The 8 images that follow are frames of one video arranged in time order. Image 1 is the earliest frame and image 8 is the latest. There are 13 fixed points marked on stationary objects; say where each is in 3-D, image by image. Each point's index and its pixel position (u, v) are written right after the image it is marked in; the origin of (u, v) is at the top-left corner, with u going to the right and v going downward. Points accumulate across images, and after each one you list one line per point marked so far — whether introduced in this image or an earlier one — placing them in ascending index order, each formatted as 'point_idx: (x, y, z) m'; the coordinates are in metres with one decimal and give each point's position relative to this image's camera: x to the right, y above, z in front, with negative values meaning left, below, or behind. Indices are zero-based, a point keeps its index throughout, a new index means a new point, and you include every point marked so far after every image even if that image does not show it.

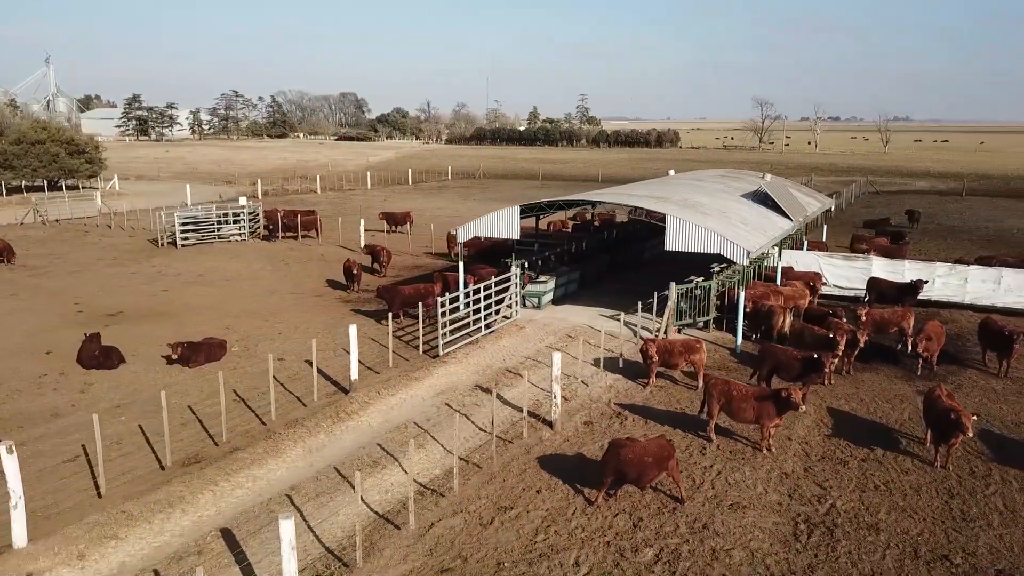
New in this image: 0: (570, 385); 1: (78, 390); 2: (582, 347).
0: (+1.0, -1.6, +13.7) m
1: (-7.1, -1.7, +13.4) m
2: (+1.4, -1.2, +15.9) m
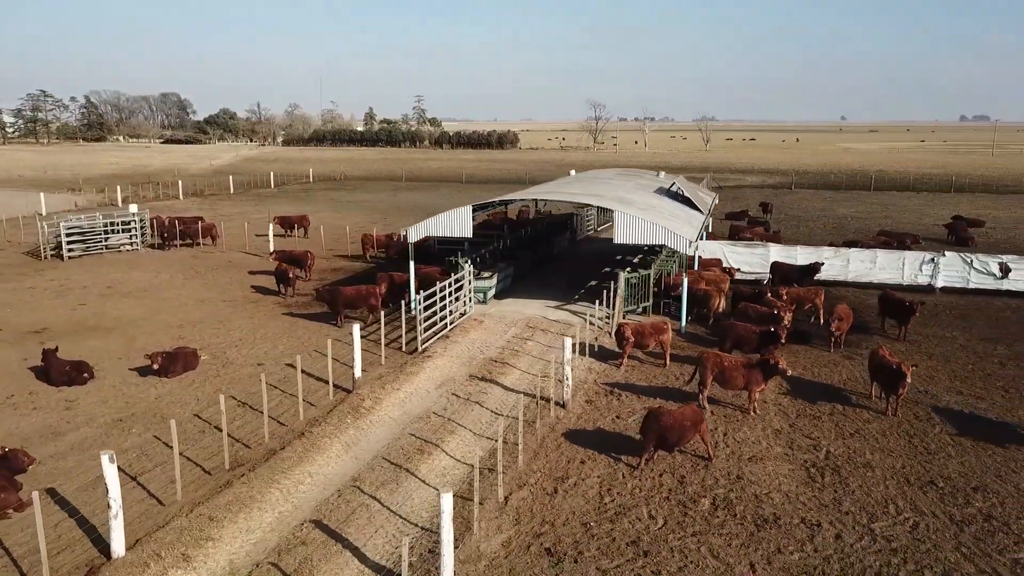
0: (+0.8, -1.5, +14.7) m
1: (-7.1, -1.9, +12.8) m
2: (+0.8, -1.0, +17.0) m
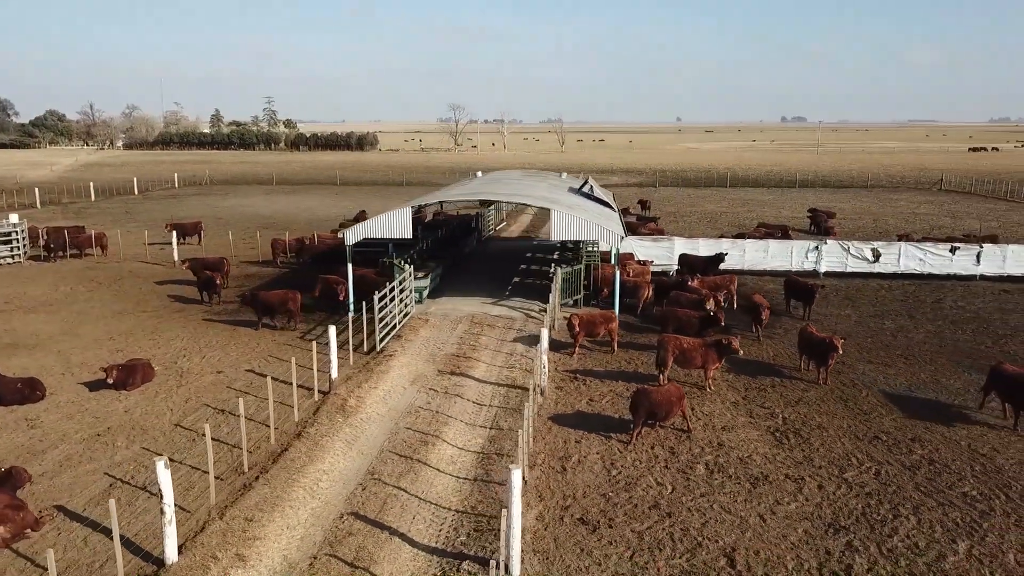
0: (+0.1, -1.4, +15.5) m
1: (-7.3, -2.1, +12.2) m
2: (-0.3, -0.9, +17.7) m
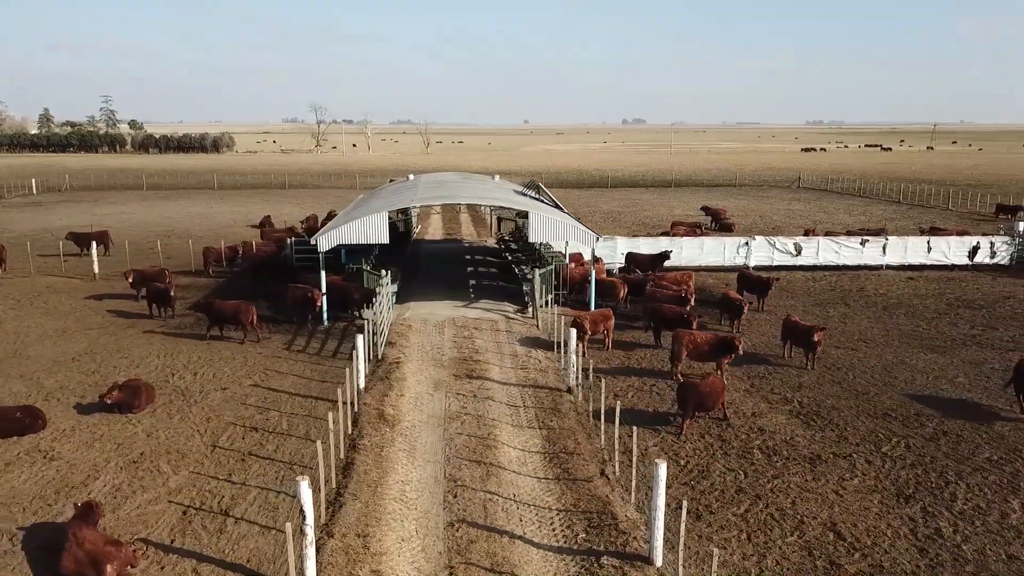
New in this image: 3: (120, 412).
0: (+0.3, -1.4, +15.7) m
1: (-6.4, -2.4, +11.2) m
2: (-0.5, -1.0, +17.8) m
3: (-6.3, -2.0, +13.0) m
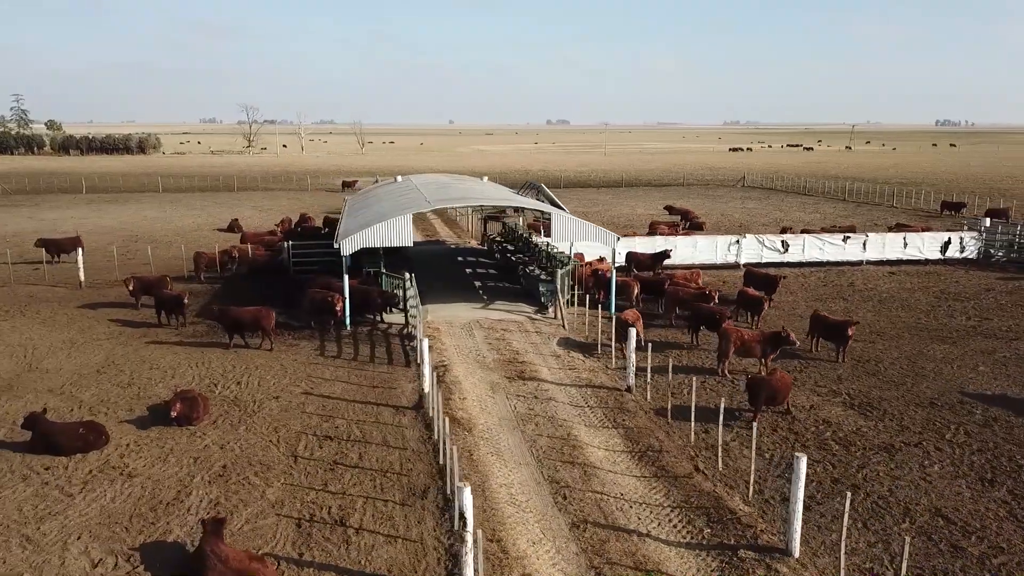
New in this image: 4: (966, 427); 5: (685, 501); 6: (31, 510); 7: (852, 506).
0: (+1.2, -1.4, +15.8) m
1: (-5.1, -2.5, +10.7) m
2: (+0.1, -1.0, +17.8) m
3: (-5.1, -2.1, +12.5) m
4: (+7.1, -2.2, +12.7) m
5: (+2.2, -2.7, +10.1) m
6: (-5.8, -2.7, +9.8) m
7: (+4.2, -2.7, +9.9) m
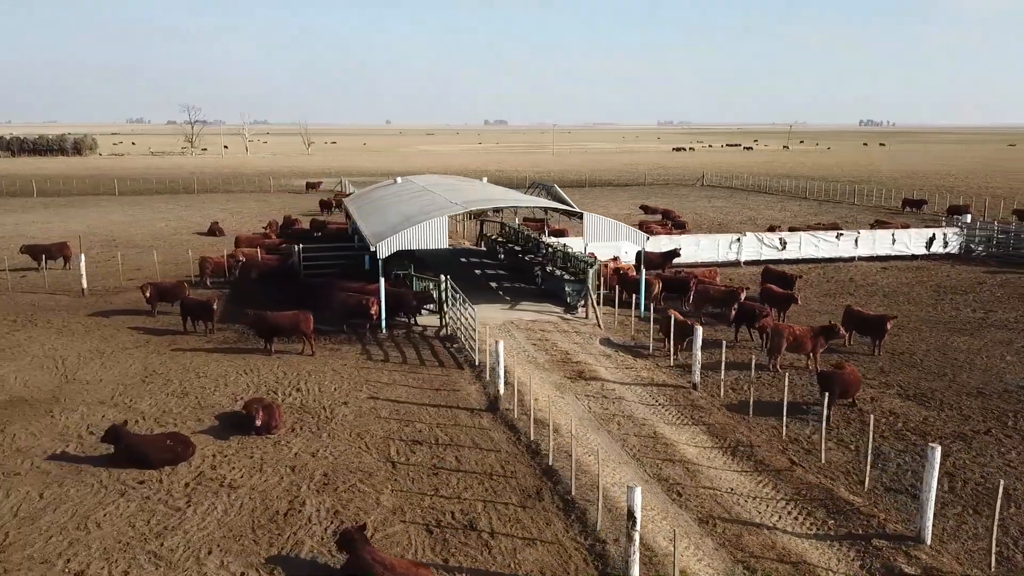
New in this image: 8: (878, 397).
0: (+2.2, -1.4, +15.9) m
1: (-3.7, -2.6, +10.4) m
2: (+1.0, -1.0, +17.9) m
3: (-3.8, -2.2, +12.2) m
4: (+8.4, -2.1, +13.3) m
5: (+3.6, -2.6, +10.4) m
6: (-4.3, -2.8, +9.5) m
7: (+5.6, -2.6, +10.3) m
8: (+6.4, -1.9, +14.1) m
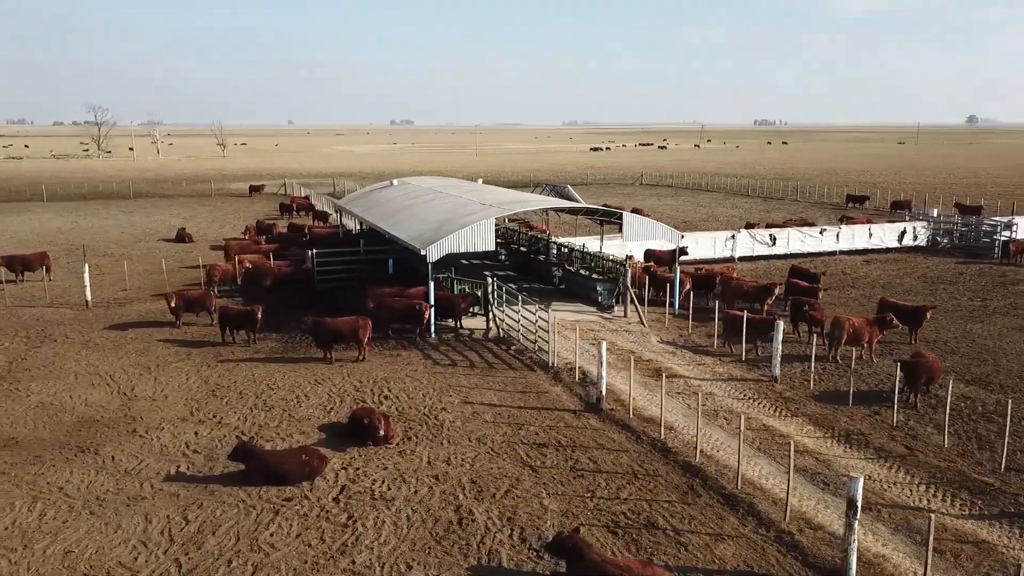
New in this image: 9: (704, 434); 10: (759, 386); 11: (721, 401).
0: (+3.6, -1.4, +16.3) m
1: (-1.6, -2.7, +10.2) m
2: (+2.2, -1.0, +18.1) m
3: (-2.0, -2.3, +11.9) m
4: (+10.0, -1.9, +14.3) m
5: (+5.6, -2.5, +10.9) m
6: (-2.1, -2.9, +9.1) m
7: (+7.6, -2.5, +11.0) m
8: (+7.9, -1.8, +14.9) m
9: (+2.9, -2.2, +12.3) m
10: (+4.4, -1.8, +14.6) m
11: (+3.6, -1.9, +13.9) m
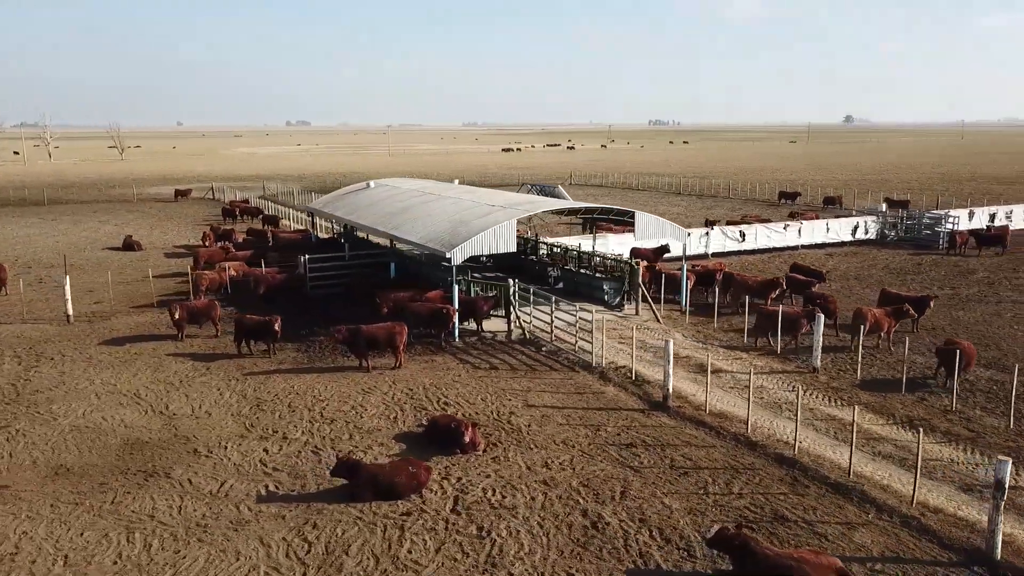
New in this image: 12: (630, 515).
0: (+4.3, -1.3, +16.6) m
1: (-0.1, -2.7, +9.9) m
2: (+2.8, -1.0, +18.2) m
3: (-0.7, -2.4, +11.6) m
4: (+11.0, -1.7, +15.4) m
5: (+7.0, -2.4, +11.5) m
6: (-0.5, -2.9, +8.9) m
7: (+9.0, -2.3, +11.9) m
8: (+8.8, -1.6, +15.7) m
9: (+4.1, -2.2, +12.6) m
10: (+5.4, -1.7, +15.0) m
11: (+4.6, -1.8, +14.2) m
12: (+1.4, -2.7, +9.8) m
